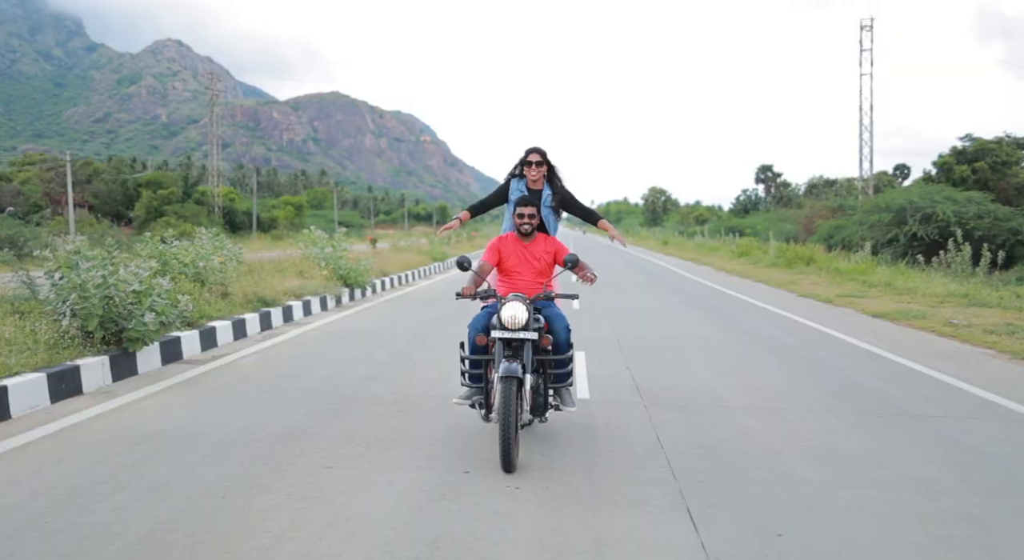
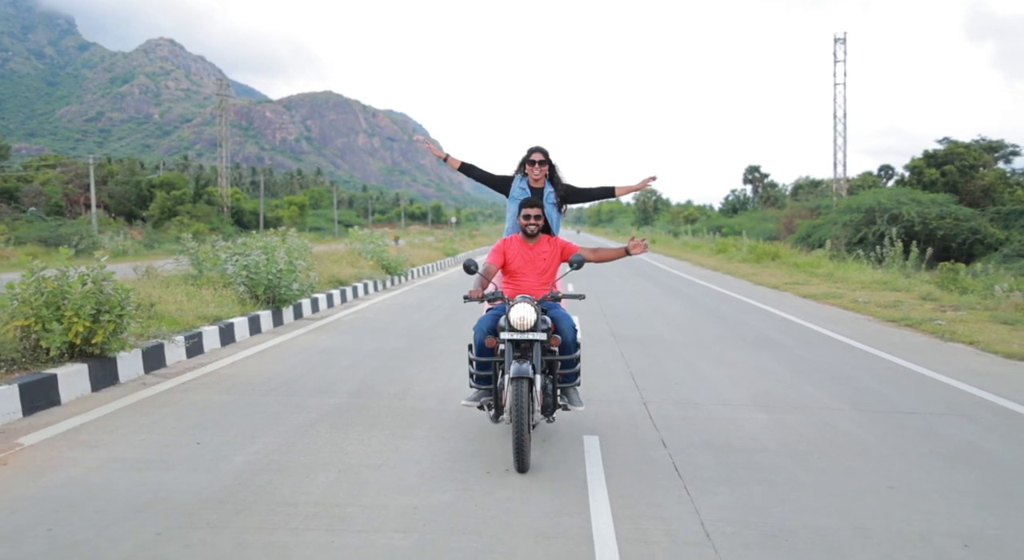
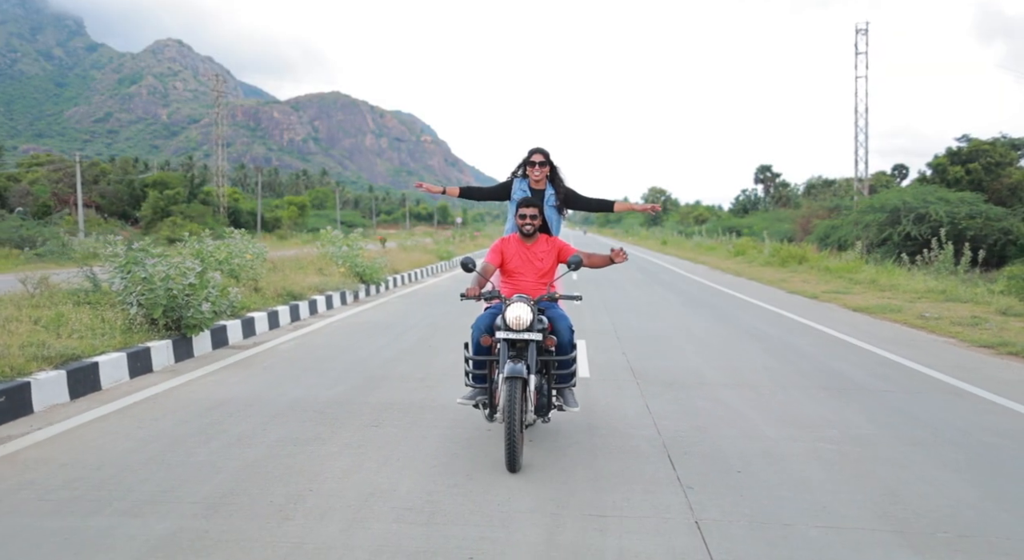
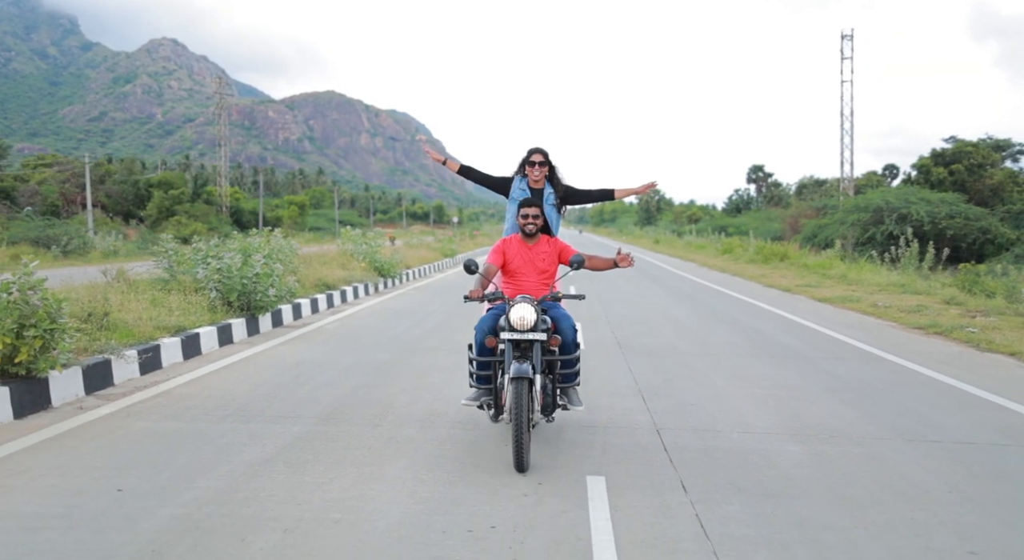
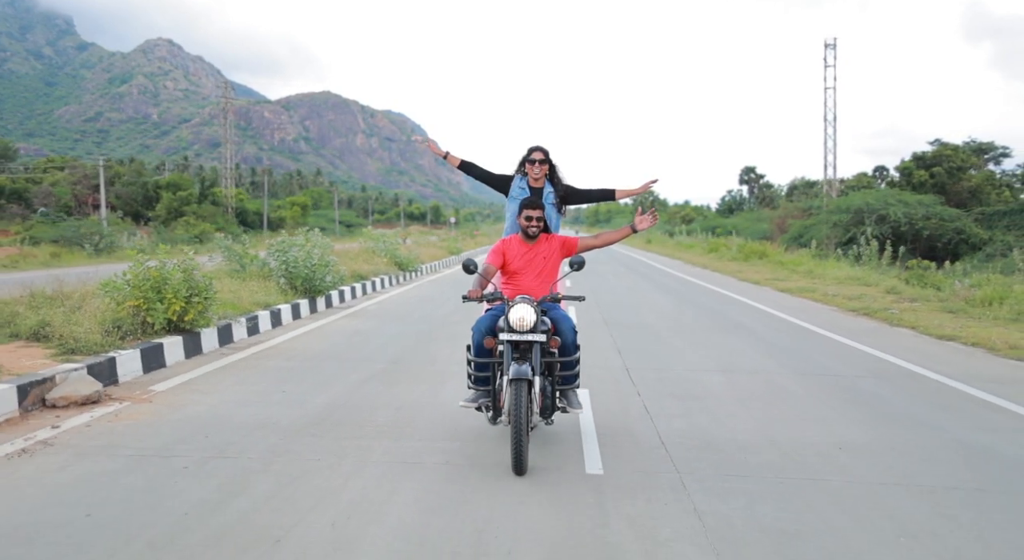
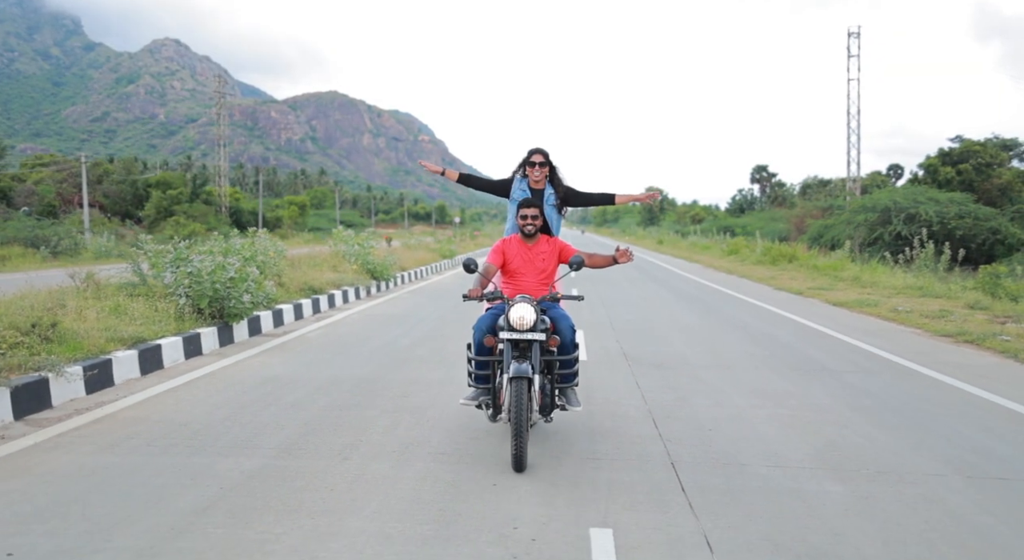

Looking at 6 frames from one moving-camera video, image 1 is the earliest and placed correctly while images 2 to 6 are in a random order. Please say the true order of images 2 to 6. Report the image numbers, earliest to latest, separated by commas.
3, 6, 4, 2, 5
